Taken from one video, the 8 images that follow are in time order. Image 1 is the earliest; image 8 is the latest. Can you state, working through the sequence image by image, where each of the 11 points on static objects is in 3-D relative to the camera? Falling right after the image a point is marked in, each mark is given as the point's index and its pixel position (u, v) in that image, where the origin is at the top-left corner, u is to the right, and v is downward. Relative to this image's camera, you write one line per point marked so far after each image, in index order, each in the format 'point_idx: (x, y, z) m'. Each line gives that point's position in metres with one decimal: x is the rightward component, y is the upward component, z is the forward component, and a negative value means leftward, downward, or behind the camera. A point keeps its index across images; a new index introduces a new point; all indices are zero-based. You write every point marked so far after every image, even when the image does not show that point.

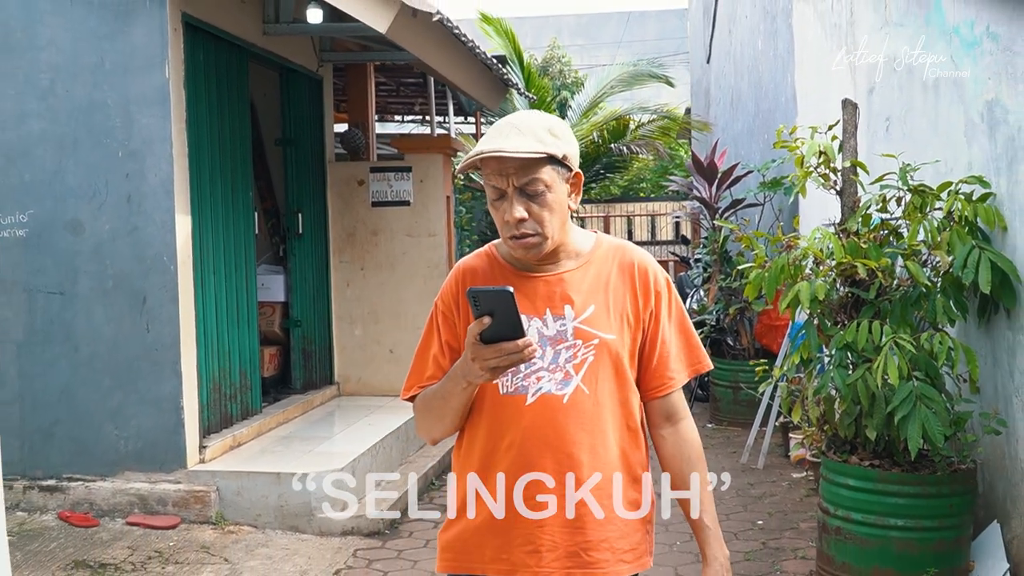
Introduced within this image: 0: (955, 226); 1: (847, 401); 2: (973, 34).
0: (+1.9, +0.3, +4.2) m
1: (+1.4, -0.5, +4.1) m
2: (+2.1, +1.2, +4.5) m
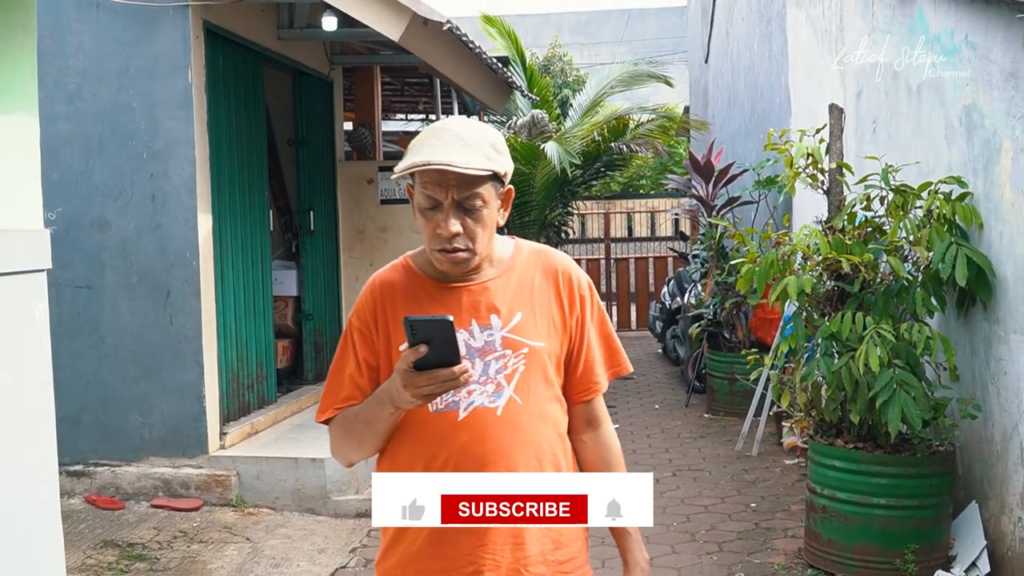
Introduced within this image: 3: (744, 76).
0: (+1.9, +0.3, +4.5) m
1: (+1.4, -0.4, +4.4) m
2: (+2.1, +1.2, +4.8) m
3: (+2.4, +2.2, +10.0) m
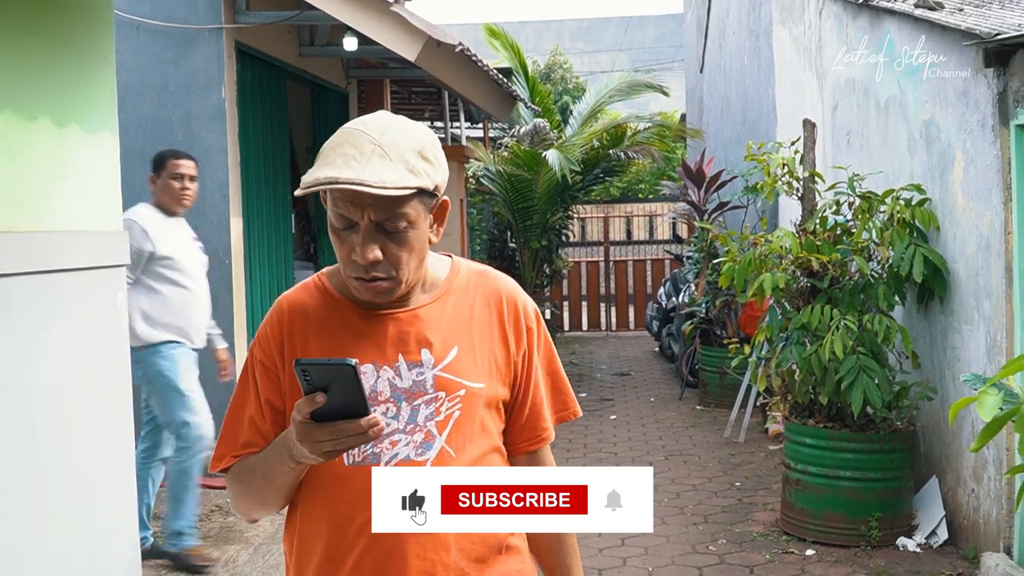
0: (+2.0, +0.3, +5.0) m
1: (+1.5, -0.4, +4.9) m
2: (+2.2, +1.2, +5.3) m
3: (+2.4, +2.2, +10.5) m
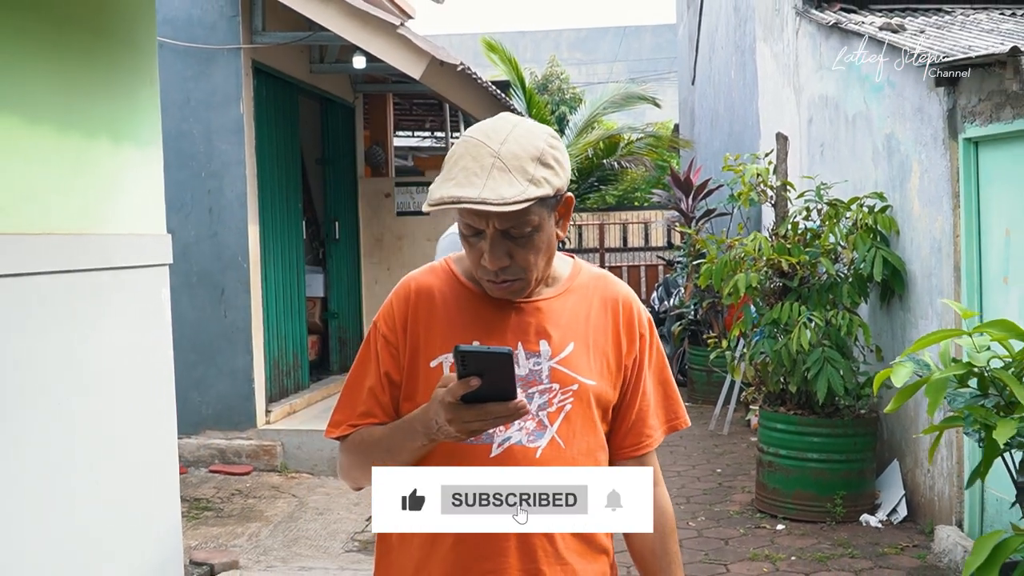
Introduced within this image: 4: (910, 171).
0: (+2.0, +0.3, +5.5) m
1: (+1.5, -0.4, +5.4) m
2: (+2.2, +1.2, +5.8) m
3: (+2.4, +2.1, +11.0) m
4: (+2.2, +0.6, +5.4) m
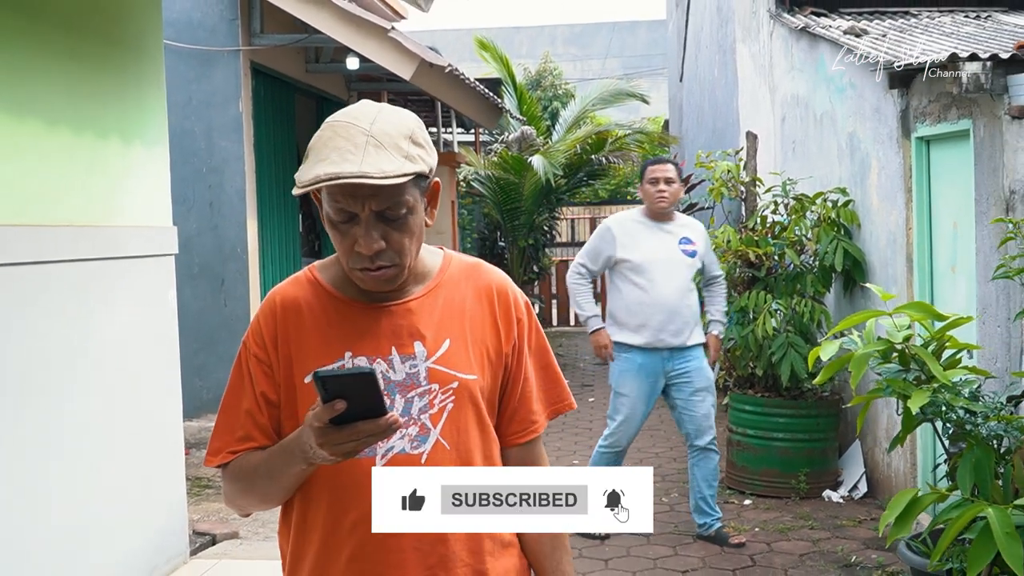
0: (+1.9, +0.4, +5.8) m
1: (+1.4, -0.4, +5.8) m
2: (+2.1, +1.3, +6.1) m
3: (+2.3, +2.2, +11.4) m
4: (+2.1, +0.7, +5.7) m
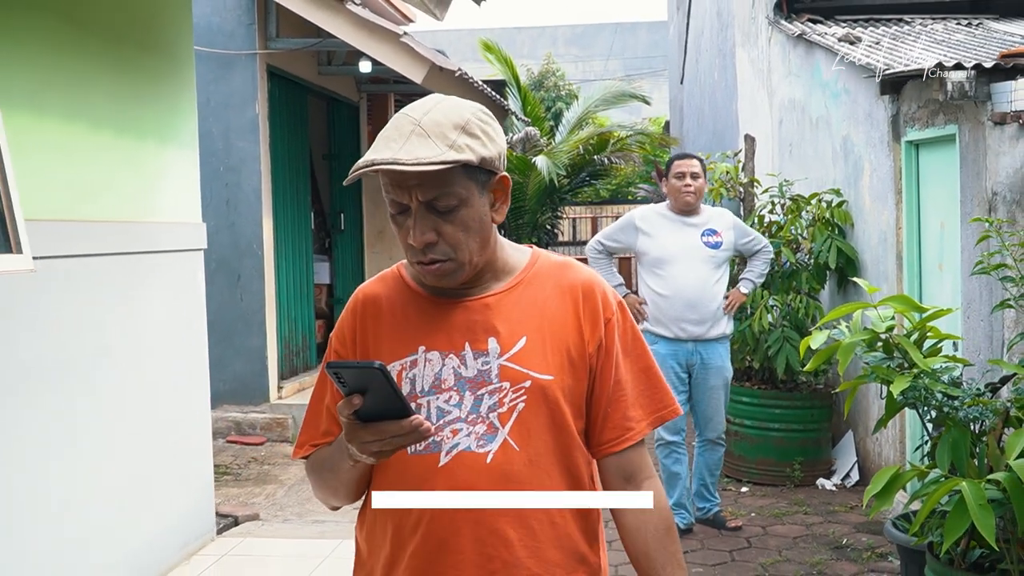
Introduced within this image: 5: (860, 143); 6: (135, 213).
0: (+1.9, +0.4, +6.1) m
1: (+1.4, -0.3, +6.0) m
2: (+2.1, +1.3, +6.4) m
3: (+2.3, +2.3, +11.6) m
4: (+2.1, +0.7, +6.0) m
5: (+2.1, +0.9, +6.0) m
6: (-1.7, +0.3, +4.3) m
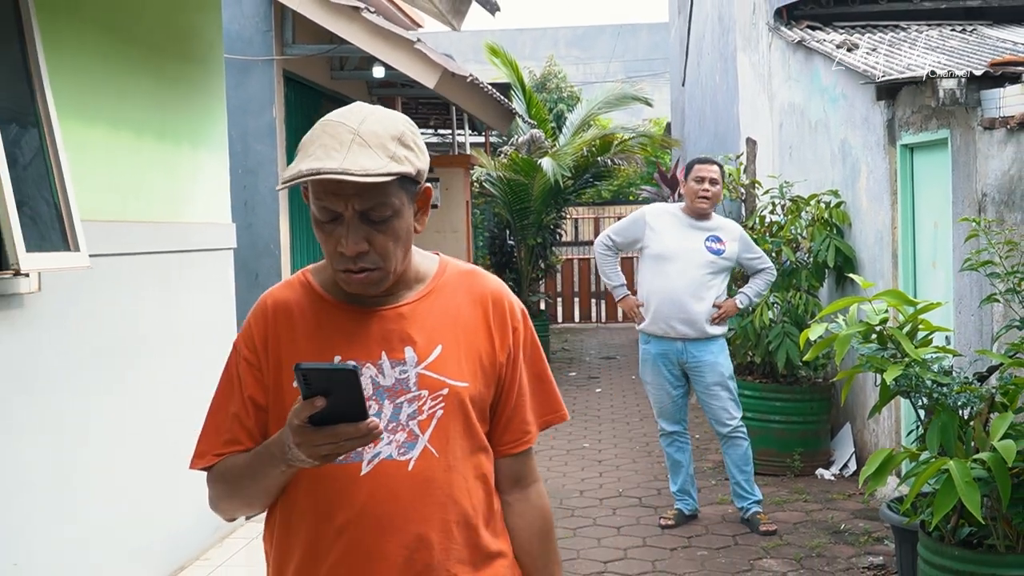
0: (+2.0, +0.4, +6.3) m
1: (+1.5, -0.3, +6.2) m
2: (+2.2, +1.3, +6.6) m
3: (+2.4, +2.3, +11.9) m
4: (+2.2, +0.7, +6.2) m
5: (+2.2, +0.9, +6.2) m
6: (-1.6, +0.3, +4.6) m
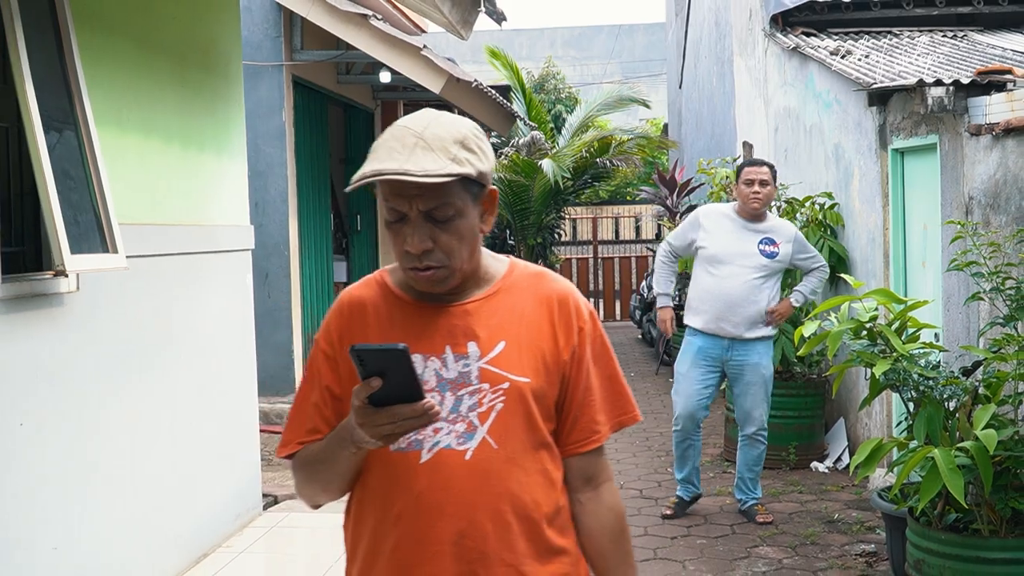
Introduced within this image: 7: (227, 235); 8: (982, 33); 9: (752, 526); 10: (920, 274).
0: (+2.0, +0.4, +6.5) m
1: (+1.5, -0.3, +6.5) m
2: (+2.2, +1.3, +6.8) m
3: (+2.4, +2.3, +12.1) m
4: (+2.2, +0.7, +6.4) m
5: (+2.2, +0.9, +6.4) m
6: (-1.6, +0.4, +4.8) m
7: (-1.5, +0.3, +5.0) m
8: (+3.5, +1.9, +7.2) m
9: (+1.3, -1.3, +5.4) m
10: (+2.3, +0.1, +5.5) m
